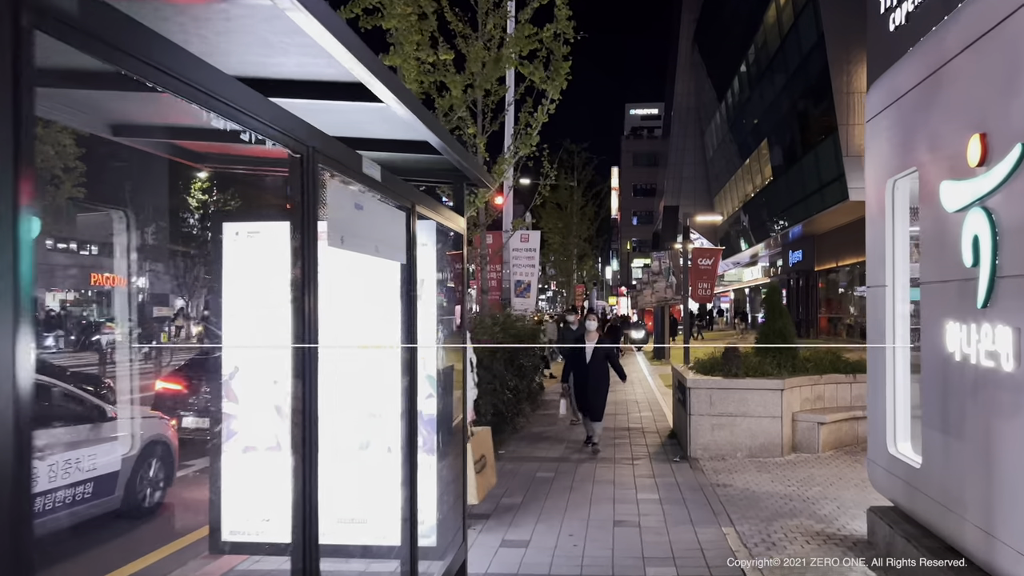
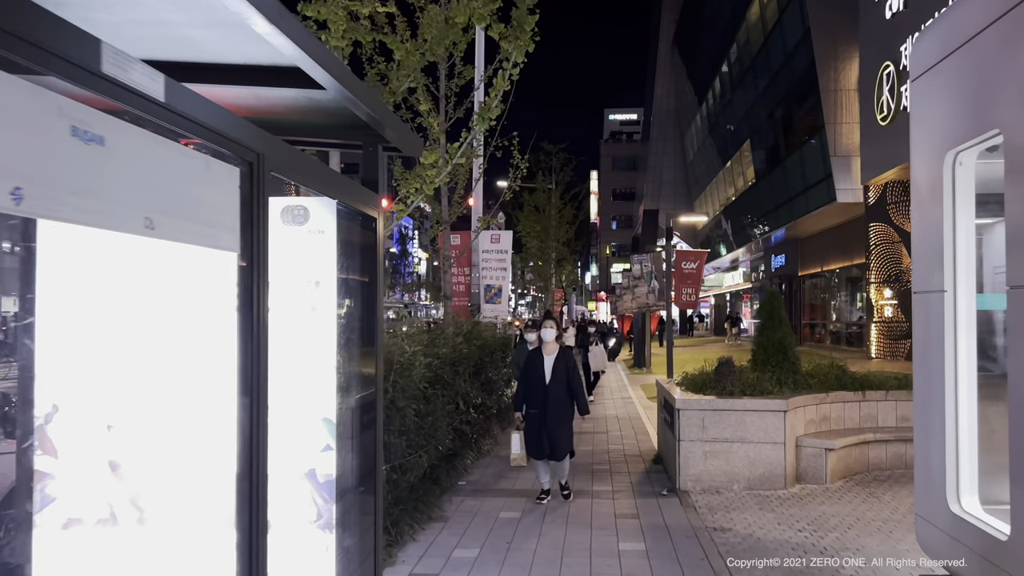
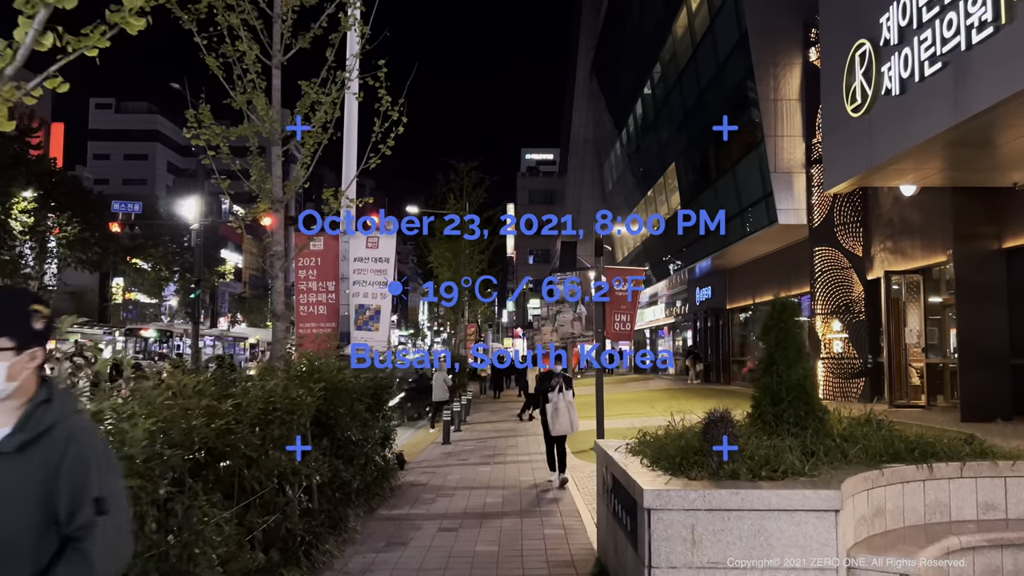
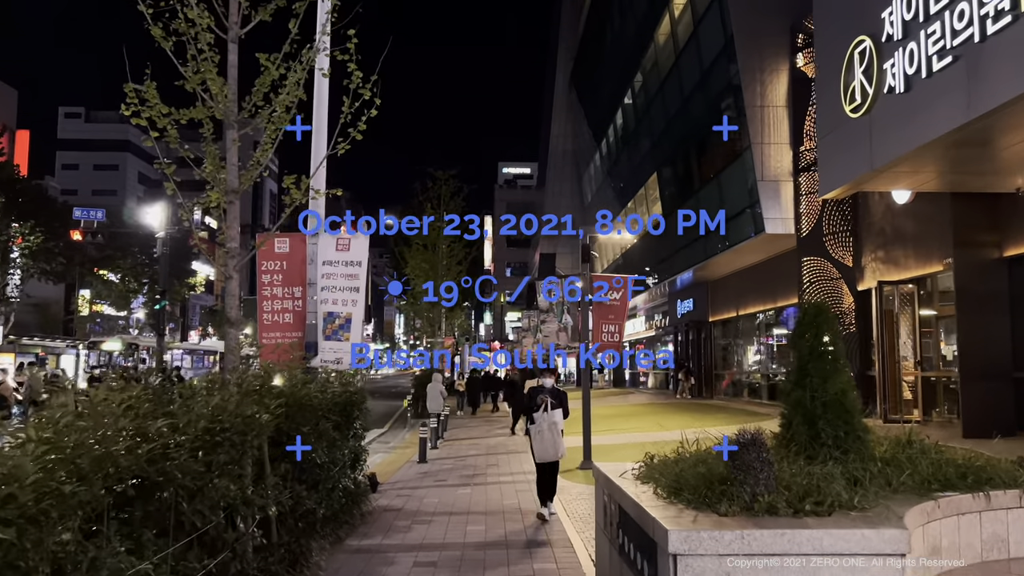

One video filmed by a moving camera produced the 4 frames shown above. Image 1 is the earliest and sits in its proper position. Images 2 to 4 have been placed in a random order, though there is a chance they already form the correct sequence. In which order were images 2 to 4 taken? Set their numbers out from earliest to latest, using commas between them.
2, 3, 4
